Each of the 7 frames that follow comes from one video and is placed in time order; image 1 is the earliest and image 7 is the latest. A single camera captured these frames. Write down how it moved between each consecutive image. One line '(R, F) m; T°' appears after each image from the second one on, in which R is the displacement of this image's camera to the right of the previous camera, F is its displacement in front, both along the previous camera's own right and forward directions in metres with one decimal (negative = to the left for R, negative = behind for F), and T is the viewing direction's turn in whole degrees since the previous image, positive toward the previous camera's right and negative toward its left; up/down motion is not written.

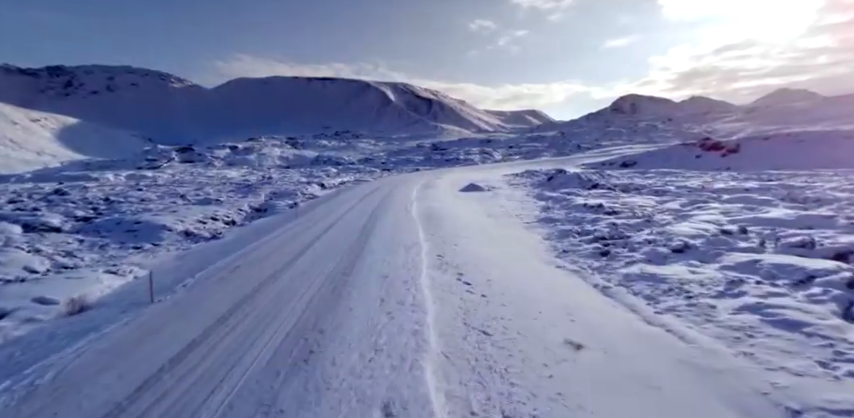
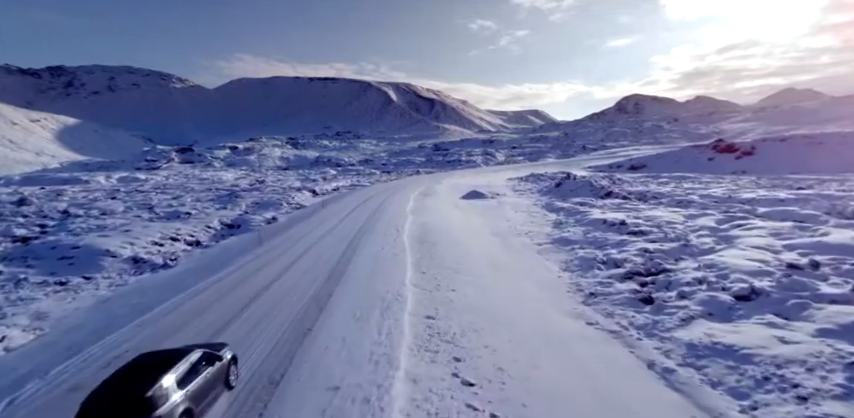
(+0.2, +1.9) m; 0°
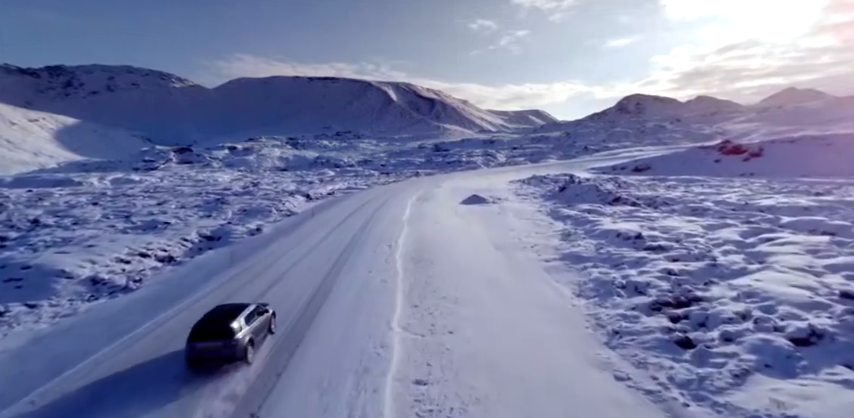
(+0.1, +1.1) m; 0°
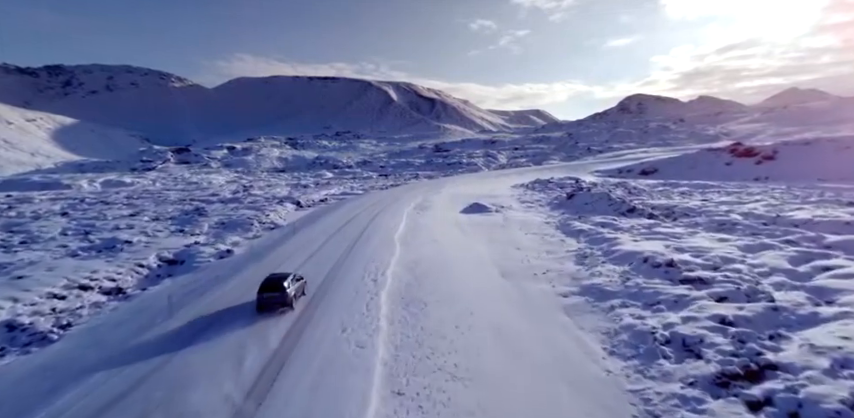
(+0.1, +1.7) m; 0°
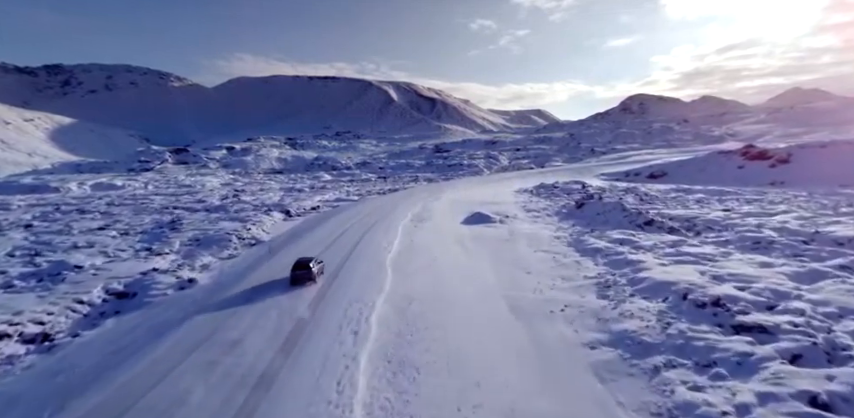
(+0.1, +1.7) m; 0°
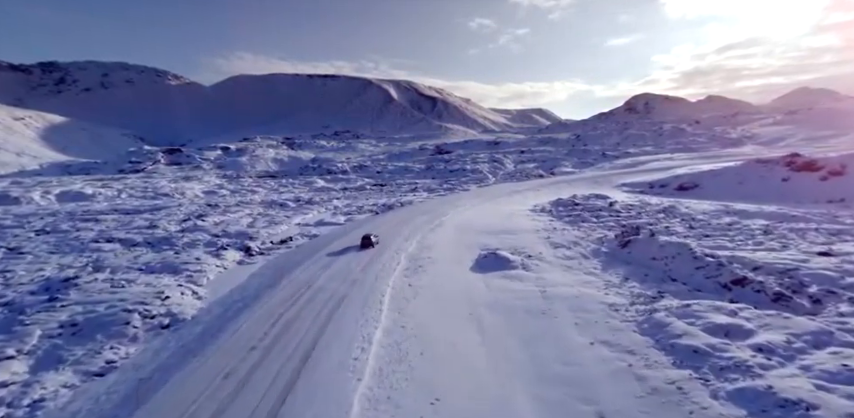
(0.0, +5.1) m; 0°
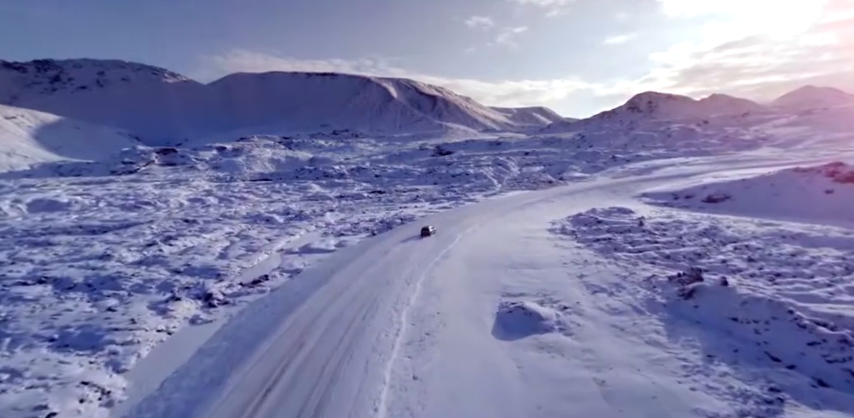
(-0.3, +3.7) m; 0°
